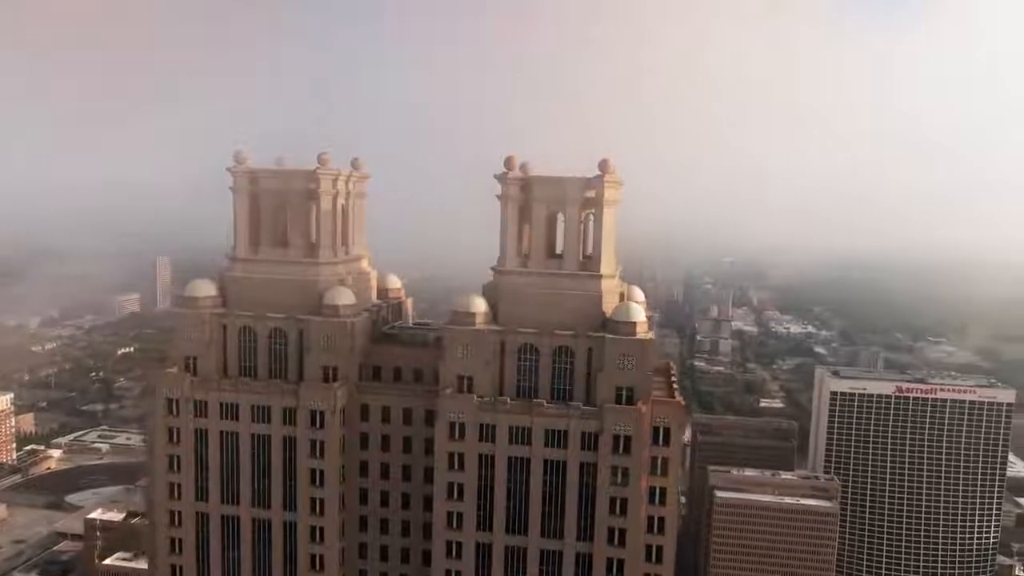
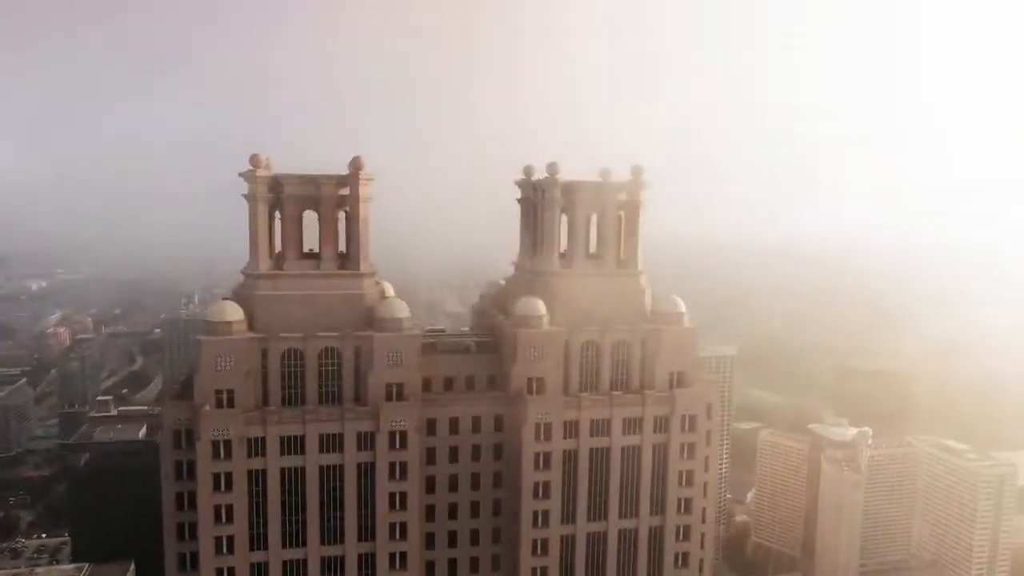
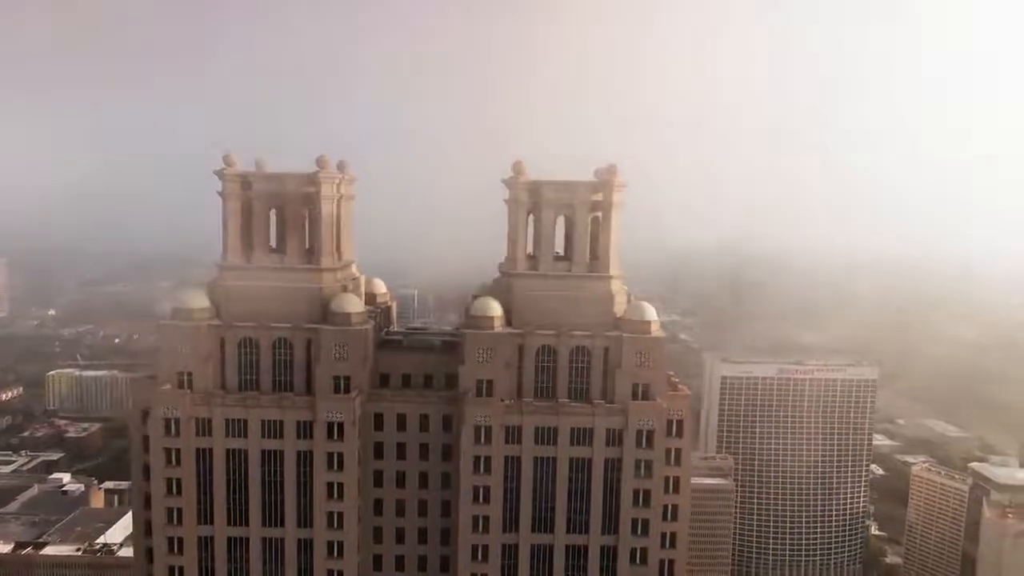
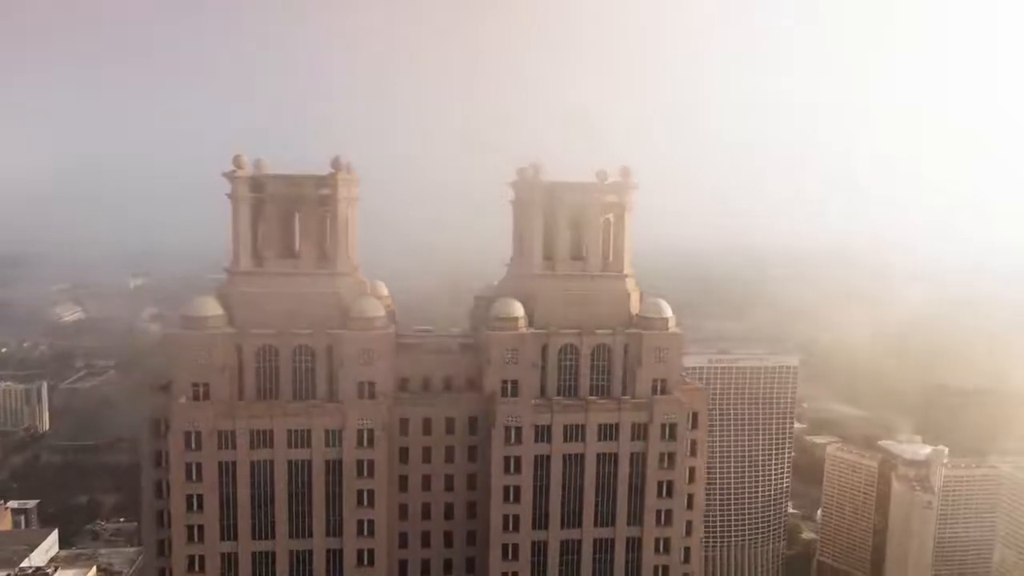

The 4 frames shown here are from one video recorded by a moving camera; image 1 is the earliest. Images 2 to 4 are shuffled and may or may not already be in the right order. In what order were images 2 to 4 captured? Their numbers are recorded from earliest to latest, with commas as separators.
3, 4, 2
